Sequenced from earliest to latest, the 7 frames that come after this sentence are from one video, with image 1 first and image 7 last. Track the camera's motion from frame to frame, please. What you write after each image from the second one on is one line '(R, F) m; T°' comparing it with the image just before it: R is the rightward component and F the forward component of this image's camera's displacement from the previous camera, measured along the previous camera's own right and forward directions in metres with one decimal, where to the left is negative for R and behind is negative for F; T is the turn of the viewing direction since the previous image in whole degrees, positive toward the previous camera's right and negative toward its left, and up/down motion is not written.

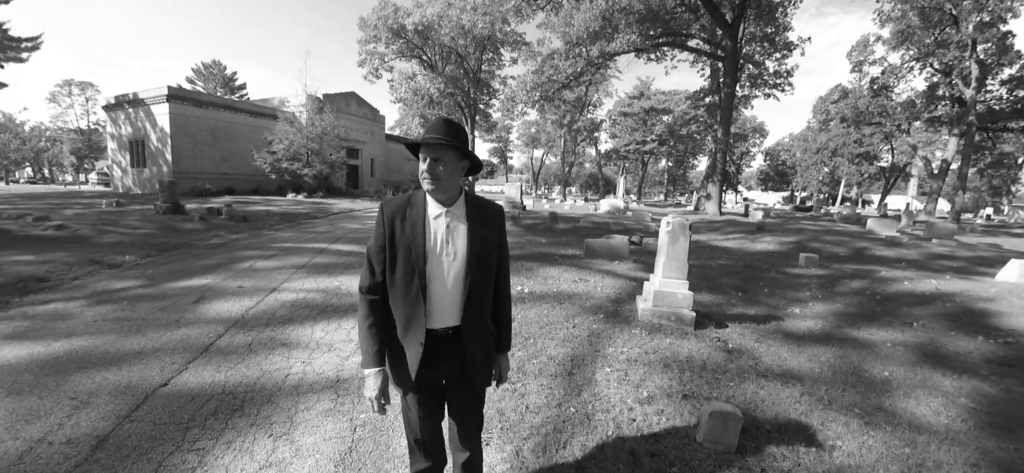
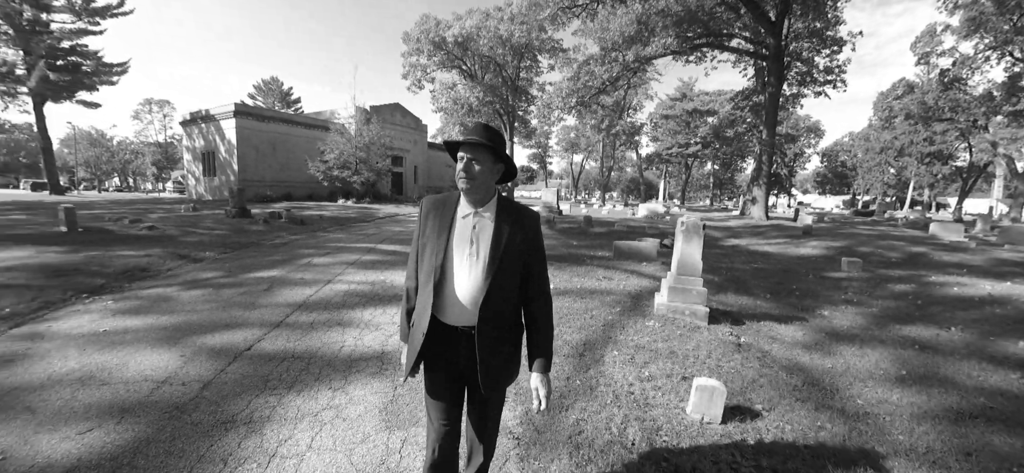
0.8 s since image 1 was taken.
(+0.2, -0.5) m; -6°
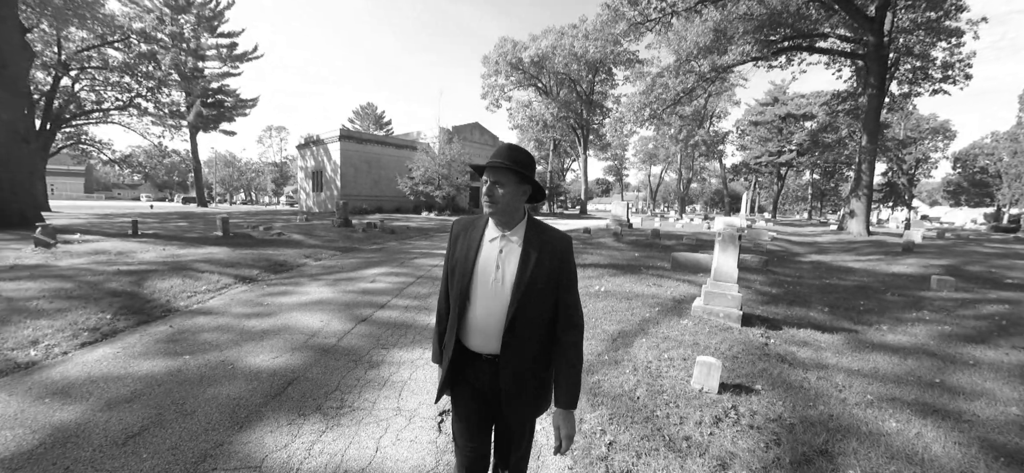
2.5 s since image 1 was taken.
(+0.3, -1.0) m; -11°
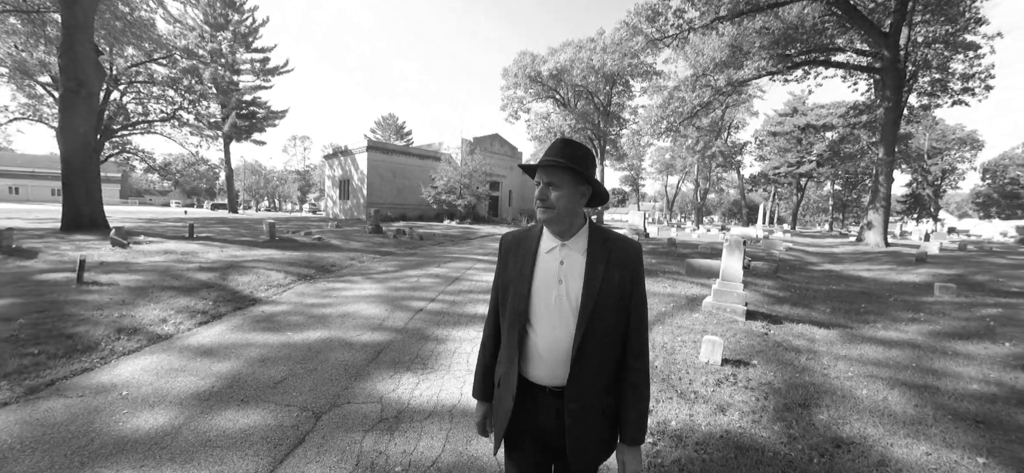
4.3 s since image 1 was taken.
(-0.3, -1.0) m; -2°
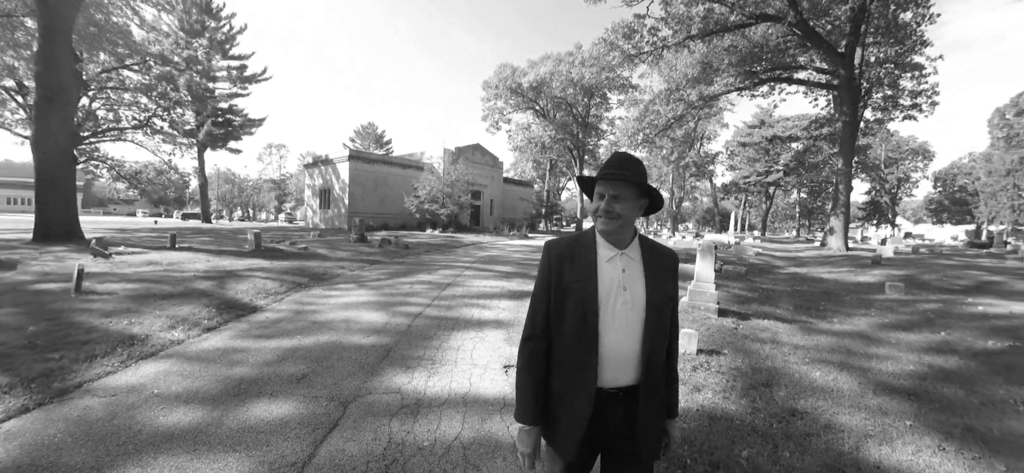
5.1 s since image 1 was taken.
(-0.2, -0.5) m; +3°
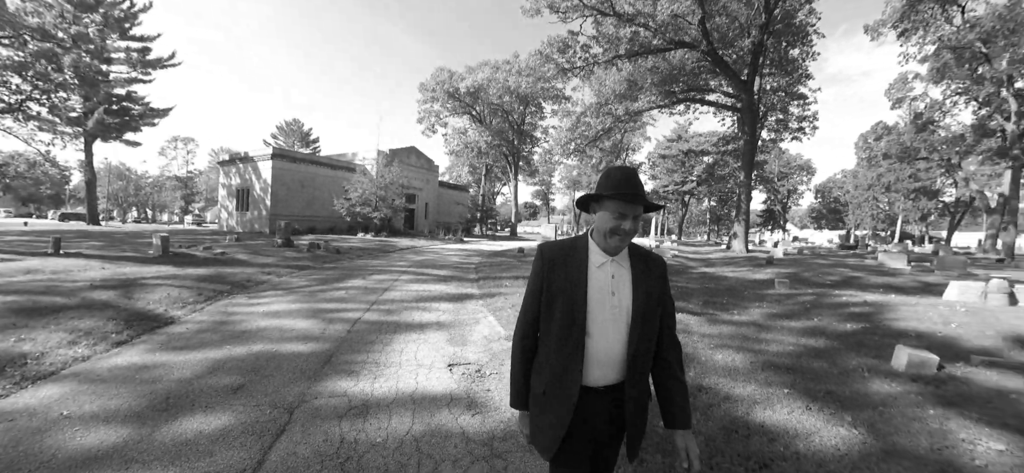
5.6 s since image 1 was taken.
(-0.1, -0.3) m; +9°
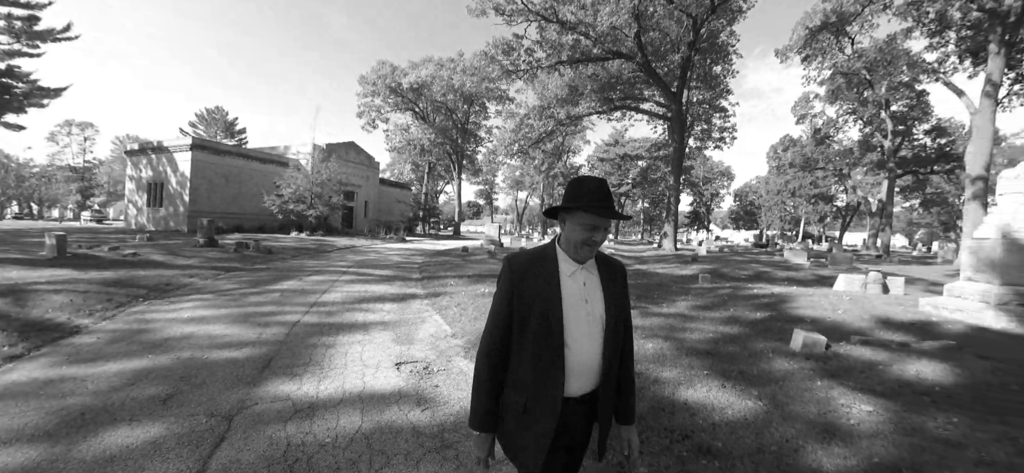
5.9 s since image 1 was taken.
(-0.1, -0.2) m; +8°
